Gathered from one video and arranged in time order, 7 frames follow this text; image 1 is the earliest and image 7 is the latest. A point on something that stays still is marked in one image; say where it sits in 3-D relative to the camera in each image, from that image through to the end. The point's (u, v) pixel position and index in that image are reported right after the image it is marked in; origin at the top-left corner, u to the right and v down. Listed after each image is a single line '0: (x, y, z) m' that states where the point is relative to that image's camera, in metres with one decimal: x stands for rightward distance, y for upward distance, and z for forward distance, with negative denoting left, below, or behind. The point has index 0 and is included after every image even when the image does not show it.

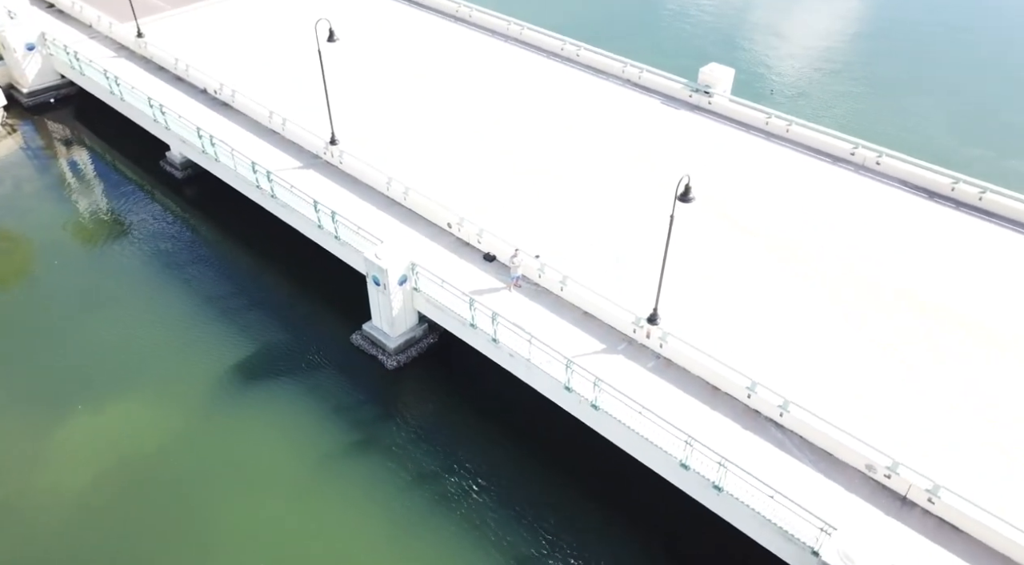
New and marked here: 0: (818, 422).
0: (+6.4, -3.0, +17.6) m
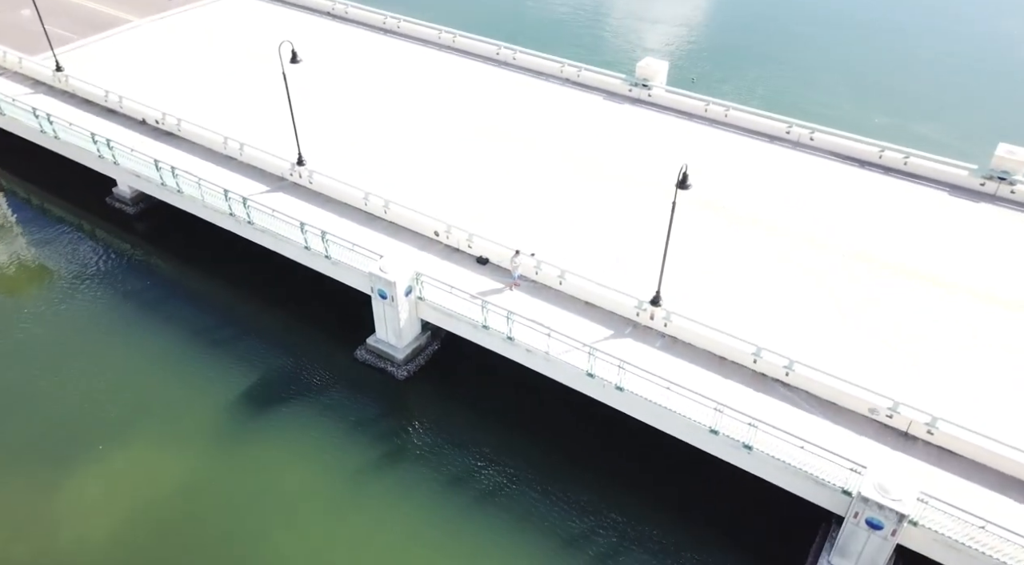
0: (+7.3, -2.2, +19.5) m
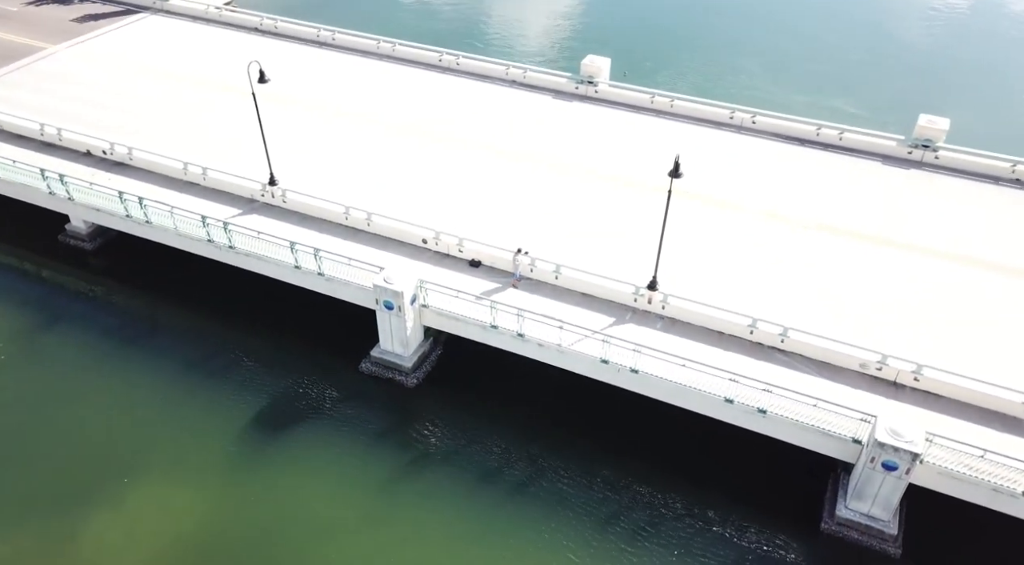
0: (+7.8, -1.5, +21.2) m
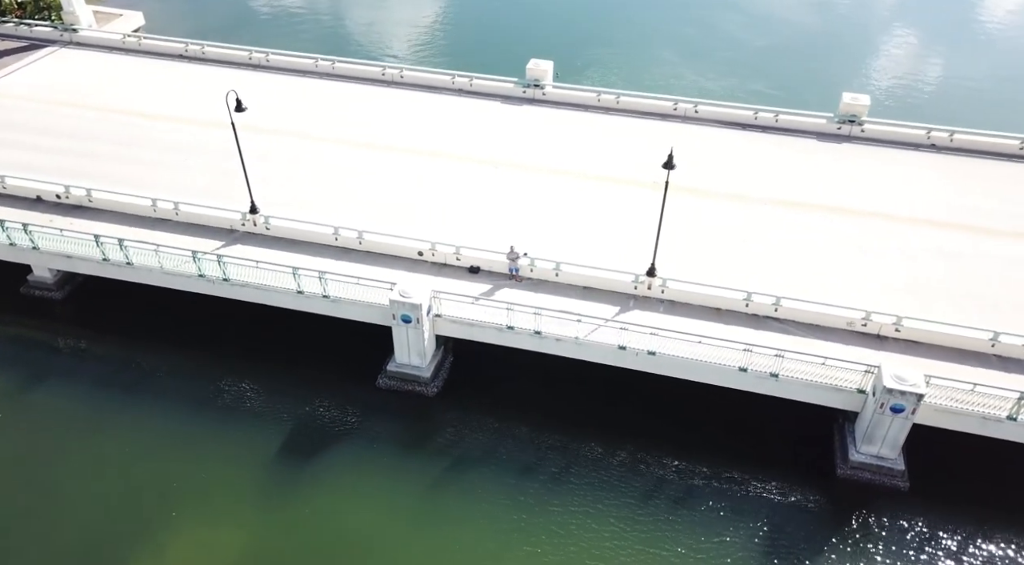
0: (+8.3, -0.7, +23.3) m
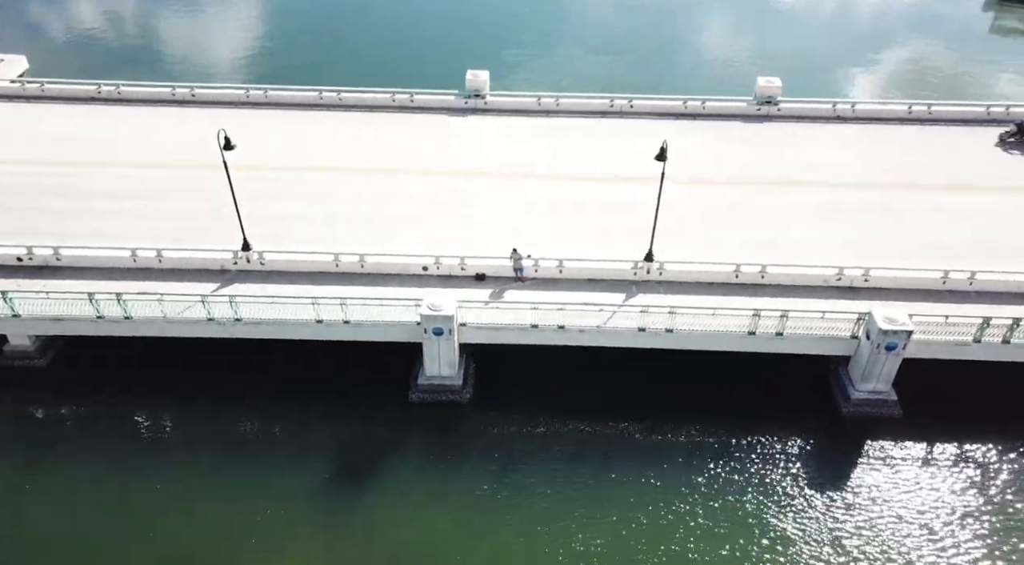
0: (+8.7, +0.4, +26.0) m
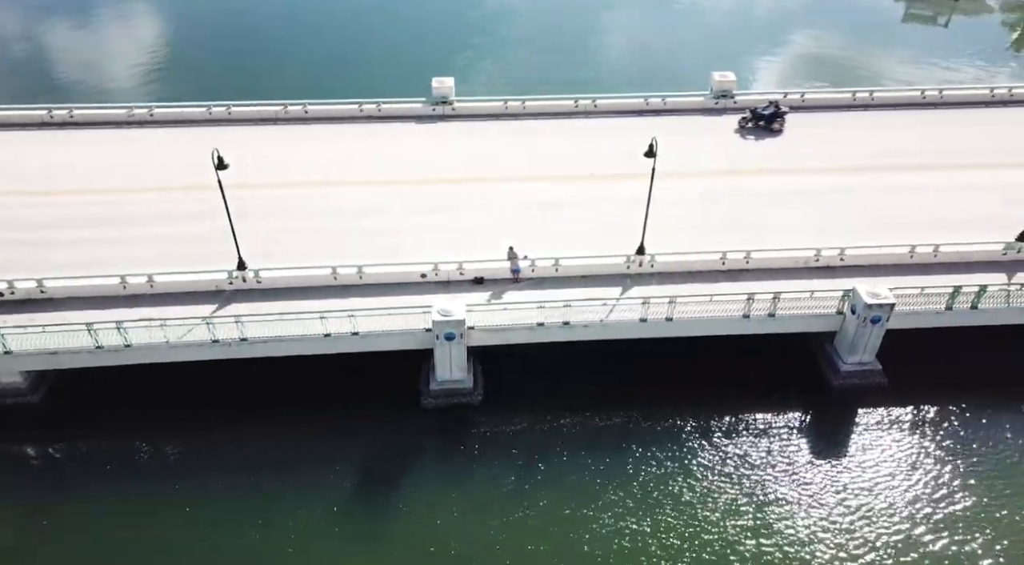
0: (+8.6, +0.9, +27.4) m
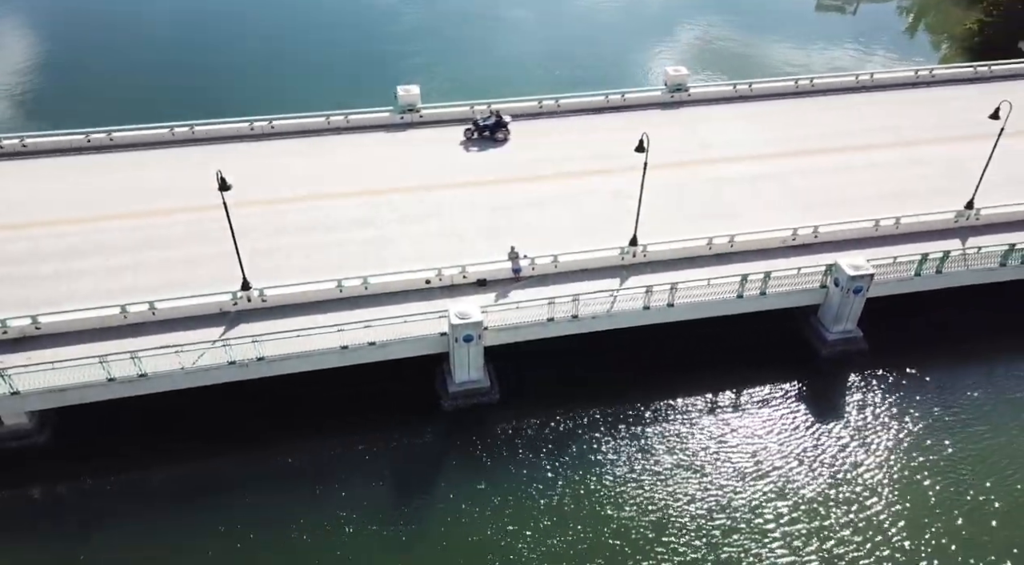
0: (+8.5, +1.6, +29.0) m
